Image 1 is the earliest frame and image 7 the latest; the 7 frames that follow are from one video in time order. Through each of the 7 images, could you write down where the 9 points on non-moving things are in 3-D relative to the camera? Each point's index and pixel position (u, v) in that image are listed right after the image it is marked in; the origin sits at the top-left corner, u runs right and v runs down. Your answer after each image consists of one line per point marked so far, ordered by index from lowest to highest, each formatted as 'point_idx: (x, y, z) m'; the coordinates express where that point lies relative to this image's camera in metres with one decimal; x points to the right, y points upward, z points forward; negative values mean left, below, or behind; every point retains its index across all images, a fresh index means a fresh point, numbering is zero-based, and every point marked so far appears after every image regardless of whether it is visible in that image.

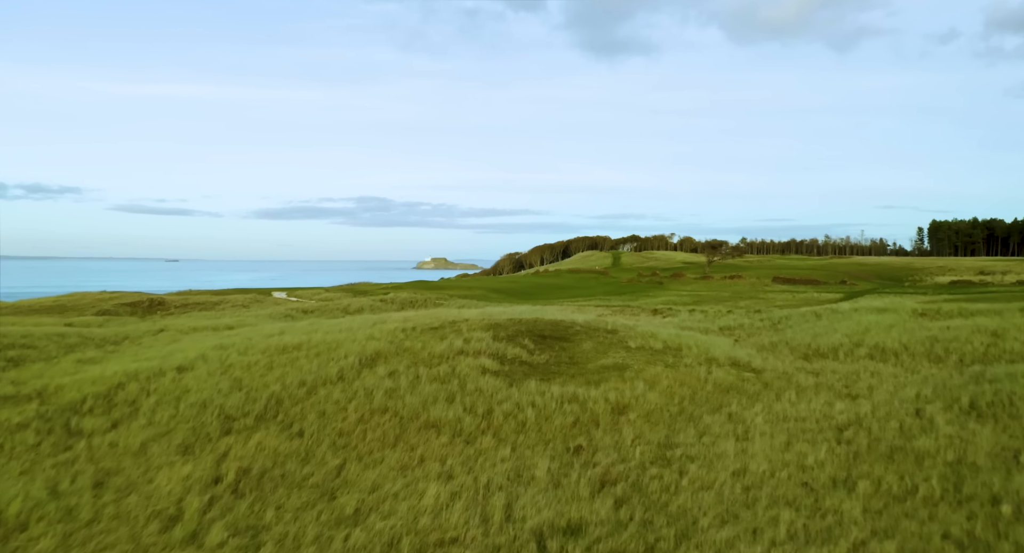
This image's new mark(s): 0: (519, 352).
0: (+0.2, -1.7, +16.4) m
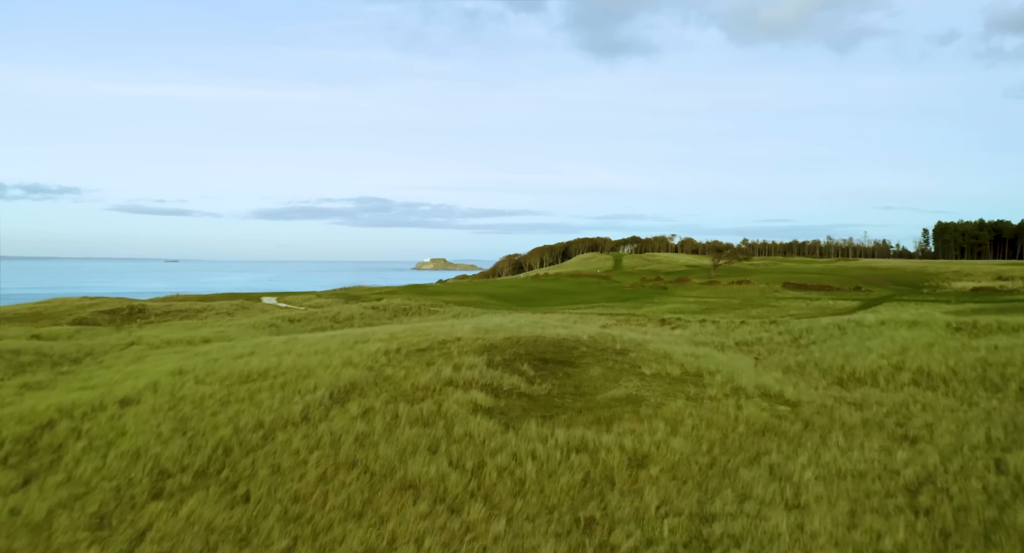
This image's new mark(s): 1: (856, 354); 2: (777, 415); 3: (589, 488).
0: (+0.1, -2.1, +14.2) m
1: (+9.5, -2.1, +19.6) m
2: (+5.0, -2.6, +13.4) m
3: (+1.1, -2.9, +9.8) m
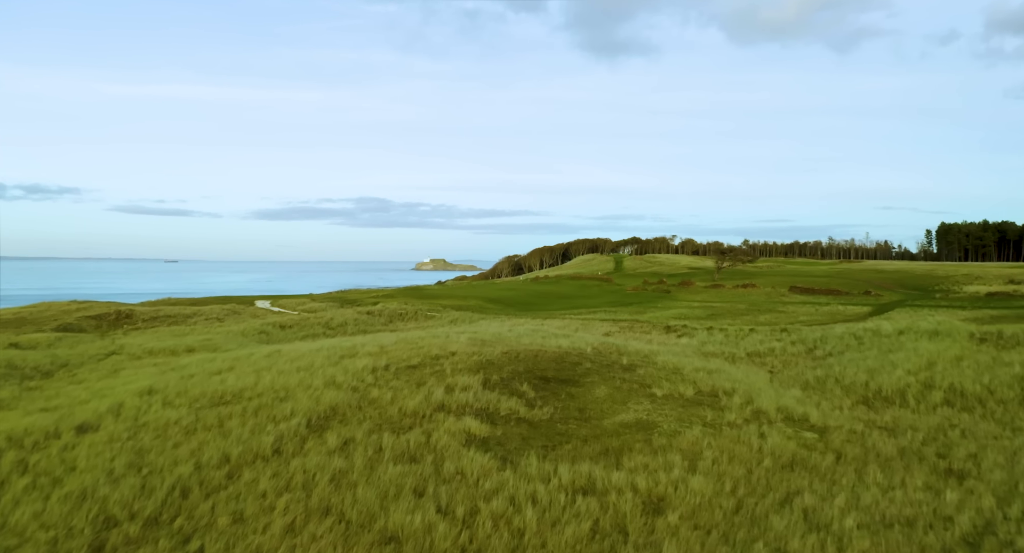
0: (+0.1, -2.3, +12.9) m
1: (+9.4, -2.4, +18.3) m
2: (+4.9, -2.8, +12.0) m
3: (+1.0, -3.1, +8.4) m
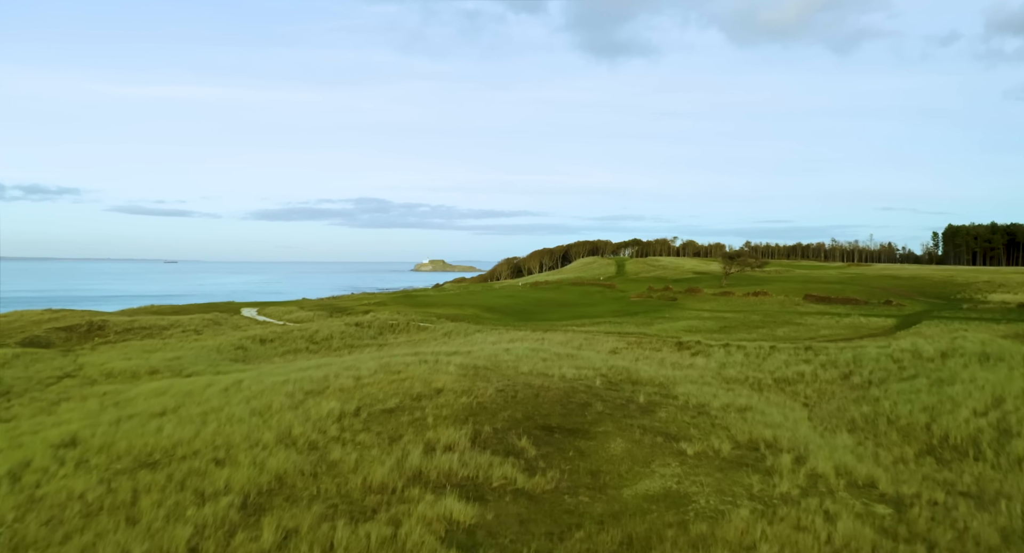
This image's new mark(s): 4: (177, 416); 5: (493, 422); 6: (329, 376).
0: (0.0, -2.8, +10.2) m
1: (+9.4, -2.9, +15.7) m
2: (+4.9, -3.3, +9.4) m
3: (+1.0, -3.6, +5.8) m
4: (-6.6, -2.7, +14.1) m
5: (-0.3, -2.5, +12.0) m
6: (-4.5, -2.5, +17.5) m
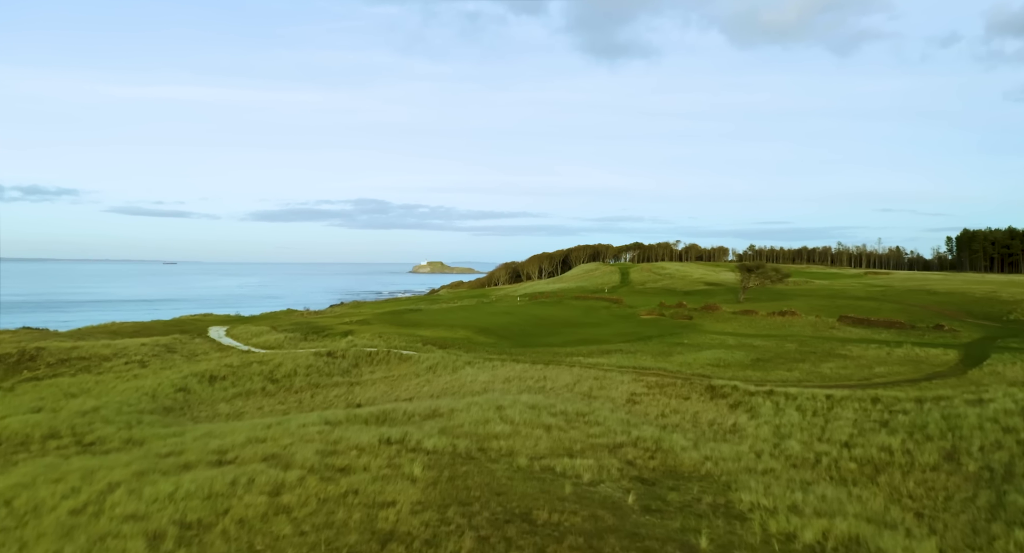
0: (-0.1, -3.8, +5.0) m
1: (+9.2, -3.9, +10.4) m
2: (+4.8, -4.3, +4.1) m
3: (+0.8, -4.6, +0.5) m
4: (-6.7, -3.8, +8.9) m
5: (-0.4, -3.5, +6.8) m
6: (-4.6, -3.5, +12.2) m
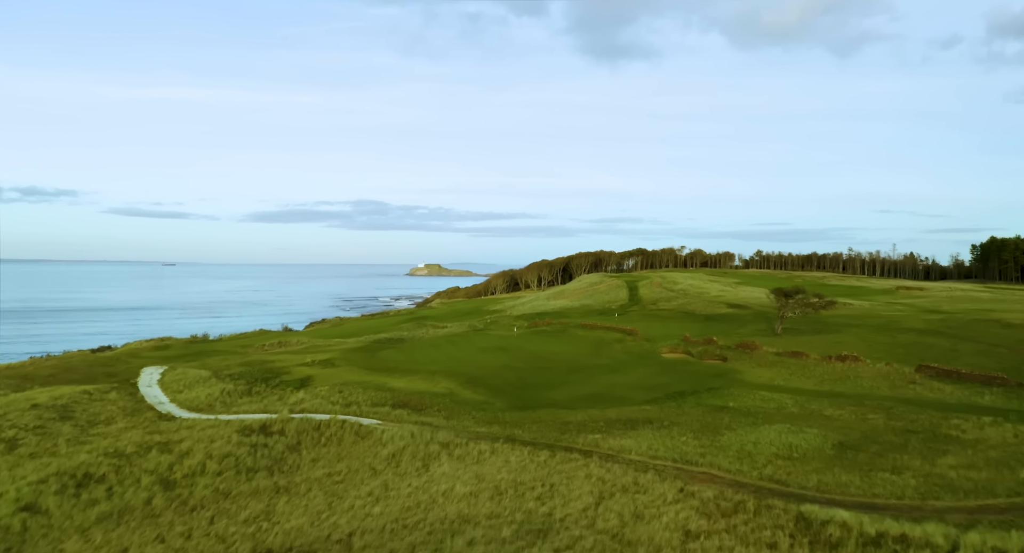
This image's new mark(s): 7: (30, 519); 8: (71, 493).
0: (-0.3, -5.5, -3.3) m
1: (+9.1, -5.6, +2.2) m
2: (+4.6, -6.0, -4.1) m
3: (+0.7, -6.3, -7.7) m
4: (-6.9, -5.5, +0.6) m
5: (-0.6, -5.2, -1.5) m
6: (-4.8, -5.2, +3.9) m
7: (-12.4, -6.0, +18.3) m
8: (-12.2, -5.9, +19.7) m
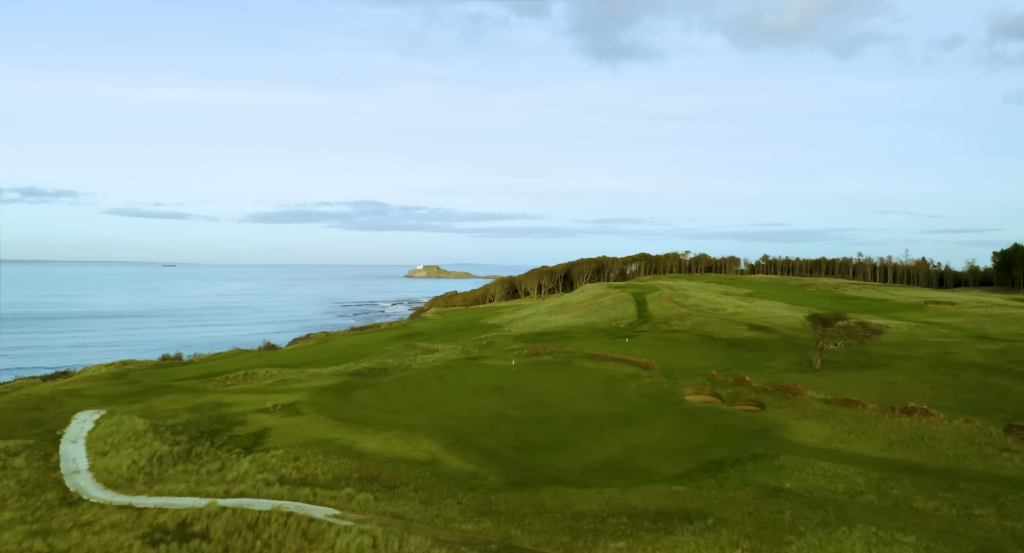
0: (-0.4, -7.0, -9.4) m
1: (+9.0, -7.0, -3.9) m
2: (+4.5, -7.4, -10.2) m
3: (+0.6, -7.7, -13.8) m
4: (-7.0, -6.9, -5.5) m
5: (-0.7, -6.6, -7.6) m
6: (-4.9, -6.6, -2.2) m
7: (-12.6, -7.4, +12.2) m
8: (-12.3, -7.4, +13.6) m
